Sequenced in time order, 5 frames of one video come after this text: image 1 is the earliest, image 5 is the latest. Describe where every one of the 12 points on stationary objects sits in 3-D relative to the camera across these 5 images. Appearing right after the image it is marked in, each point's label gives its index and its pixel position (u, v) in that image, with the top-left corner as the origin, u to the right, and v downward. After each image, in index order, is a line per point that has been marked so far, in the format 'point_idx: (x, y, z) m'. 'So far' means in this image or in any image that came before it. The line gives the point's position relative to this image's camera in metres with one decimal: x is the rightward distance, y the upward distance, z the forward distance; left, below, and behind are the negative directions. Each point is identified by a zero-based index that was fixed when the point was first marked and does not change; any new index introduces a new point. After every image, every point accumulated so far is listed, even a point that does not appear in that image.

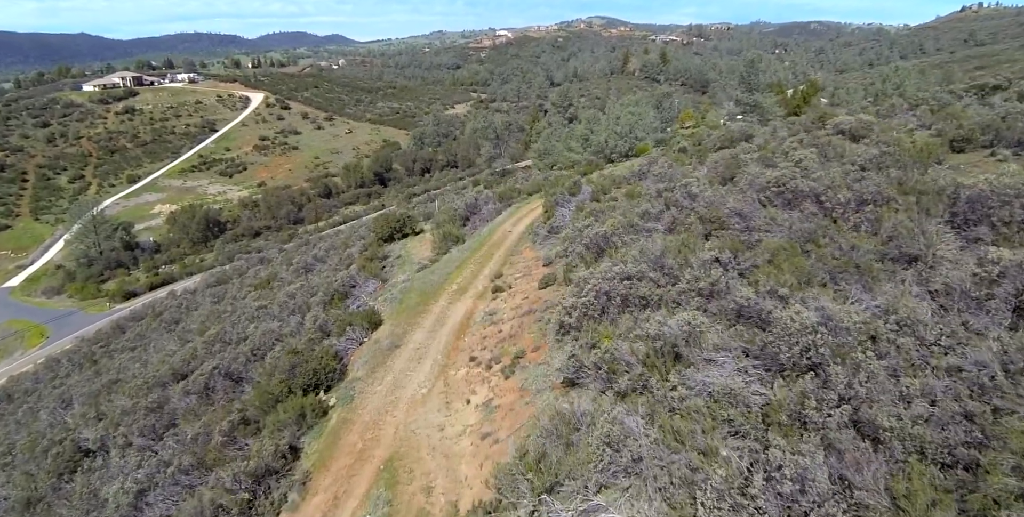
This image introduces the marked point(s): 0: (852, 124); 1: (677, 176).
0: (+11.4, +4.6, +18.8) m
1: (+5.3, +2.7, +18.1) m
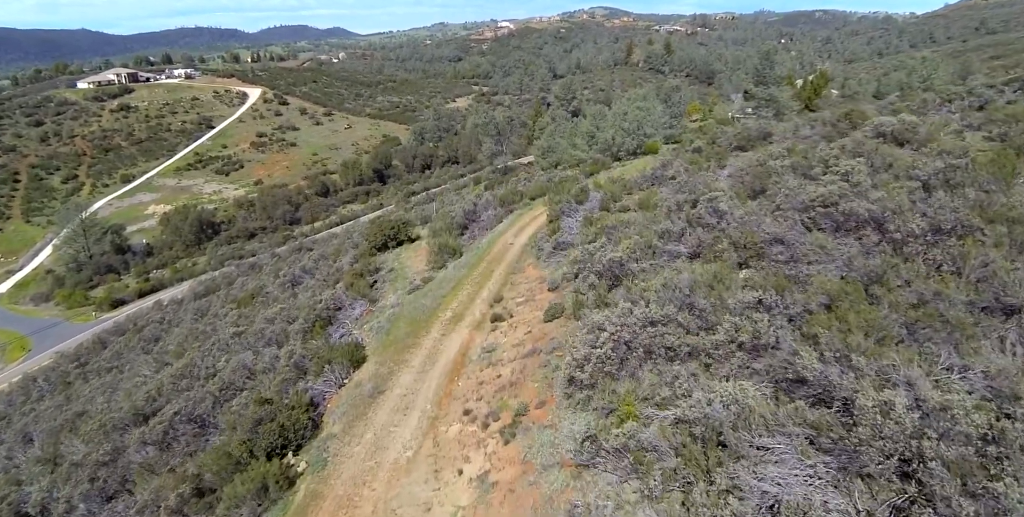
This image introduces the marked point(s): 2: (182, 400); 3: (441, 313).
0: (+11.4, +4.1, +16.8) m
1: (+5.3, +2.1, +16.2) m
2: (-8.8, -3.8, +15.0) m
3: (-1.9, -1.5, +15.5) m
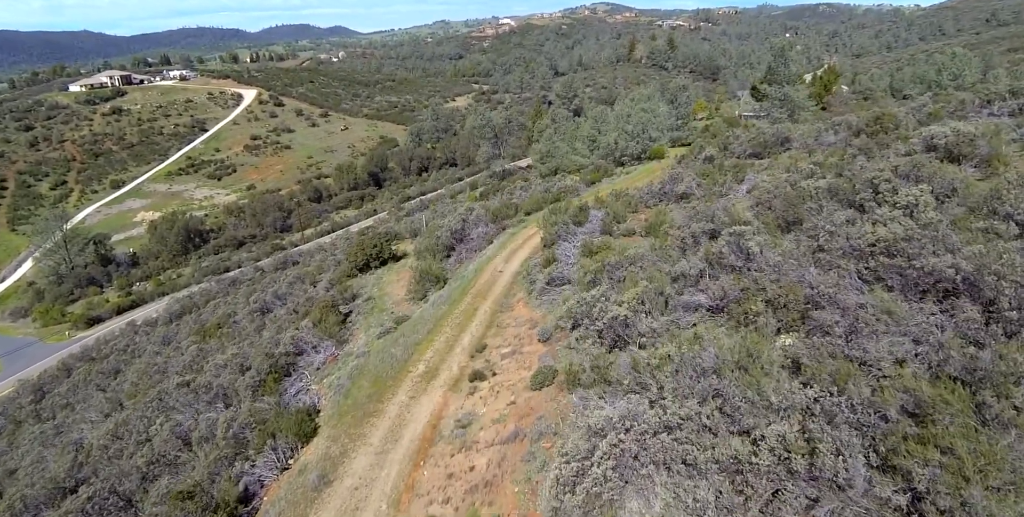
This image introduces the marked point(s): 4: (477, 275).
0: (+11.0, +3.2, +14.3) m
1: (+4.9, +1.1, +13.7) m
2: (-9.1, -4.8, +12.7) m
3: (-2.3, -2.5, +13.1) m
4: (-1.1, -0.6, +17.9) m
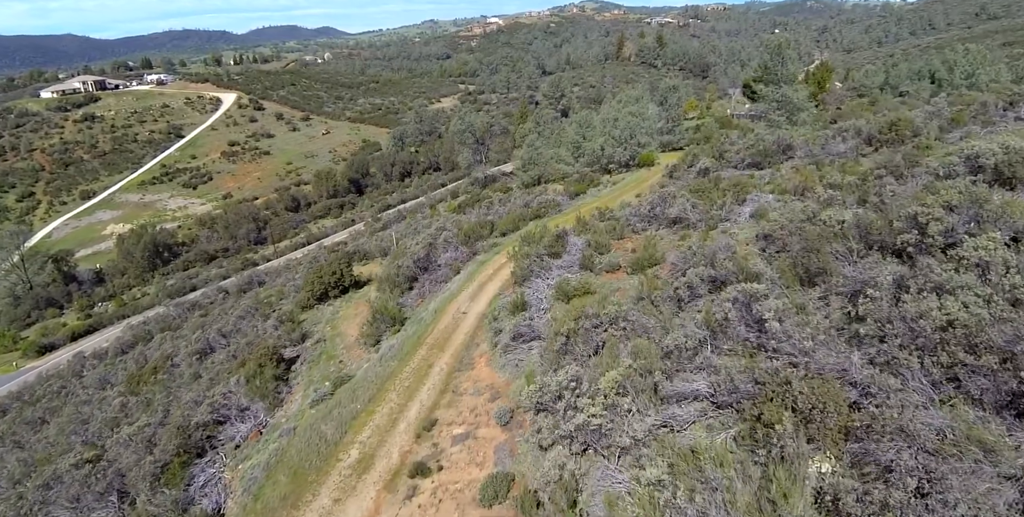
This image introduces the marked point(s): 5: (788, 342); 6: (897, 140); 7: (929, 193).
0: (+10.0, +2.3, +11.9) m
1: (+4.0, +0.2, +11.2) m
2: (-9.9, -6.0, +10.0) m
3: (-3.1, -3.6, +10.6) m
4: (-2.0, -1.7, +15.4) m
5: (+3.6, -1.1, +7.4) m
6: (+12.5, +4.1, +18.4) m
7: (+7.6, +1.2, +10.3) m
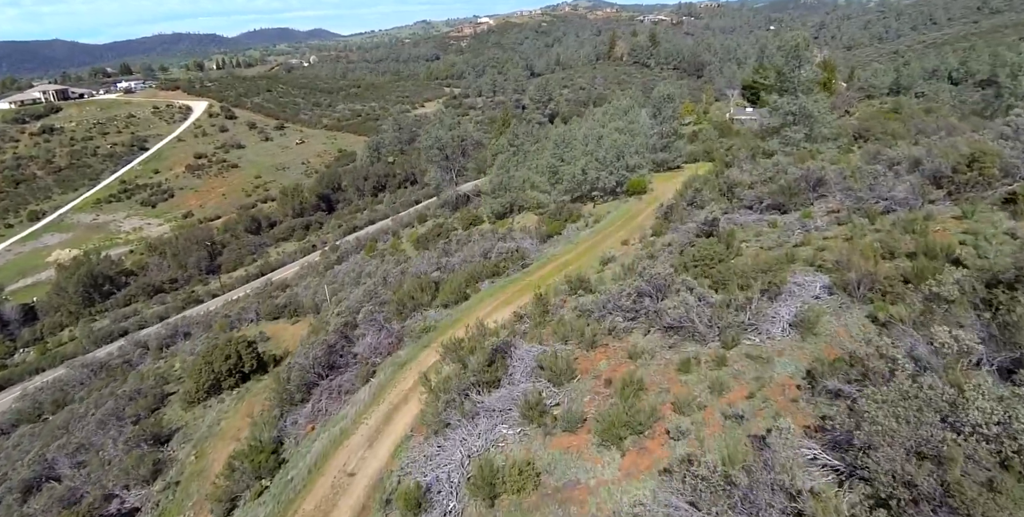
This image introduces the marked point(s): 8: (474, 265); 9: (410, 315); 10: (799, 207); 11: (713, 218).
0: (+8.4, +0.2, +6.5) m
1: (+2.5, -2.1, +5.9) m
2: (-11.3, -8.5, +4.6) m
3: (-4.6, -6.0, +5.2) m
4: (-3.6, -4.0, +10.0) m
5: (+2.1, -3.4, +2.1) m
6: (+10.8, +2.0, +13.1) m
7: (+6.0, -1.0, +5.0) m
8: (-1.3, -0.2, +19.5) m
9: (-3.0, -1.7, +16.7) m
10: (+8.2, +1.6, +16.1) m
11: (+5.7, +1.2, +16.5) m
